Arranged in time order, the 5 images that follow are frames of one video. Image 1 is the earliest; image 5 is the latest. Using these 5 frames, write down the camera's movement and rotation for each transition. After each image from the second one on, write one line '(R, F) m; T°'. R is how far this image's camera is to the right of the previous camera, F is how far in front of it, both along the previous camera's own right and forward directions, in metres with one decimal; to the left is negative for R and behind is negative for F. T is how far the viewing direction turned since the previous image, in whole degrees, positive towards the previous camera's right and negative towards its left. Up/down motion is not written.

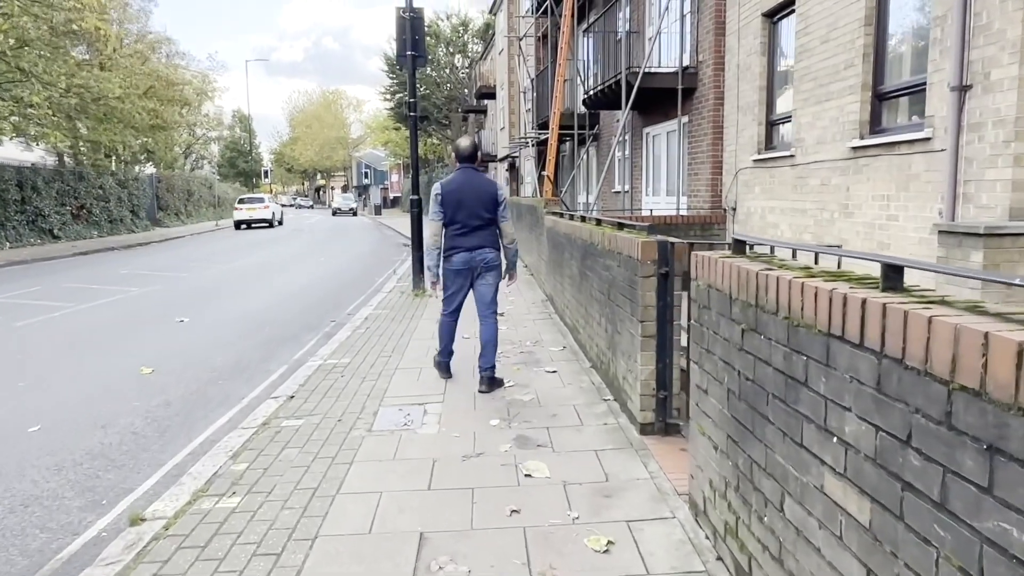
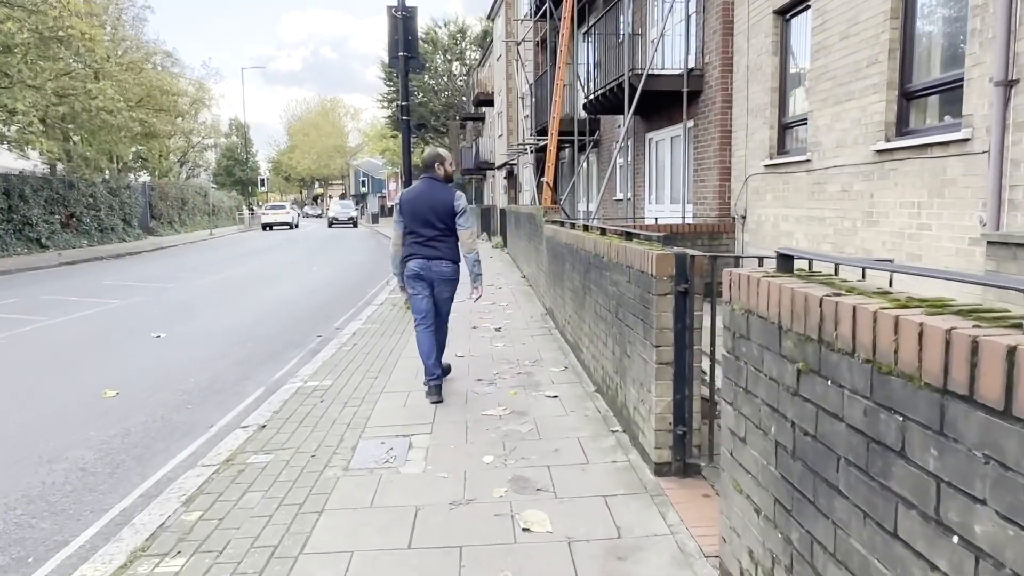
(0.0, +0.5) m; 0°
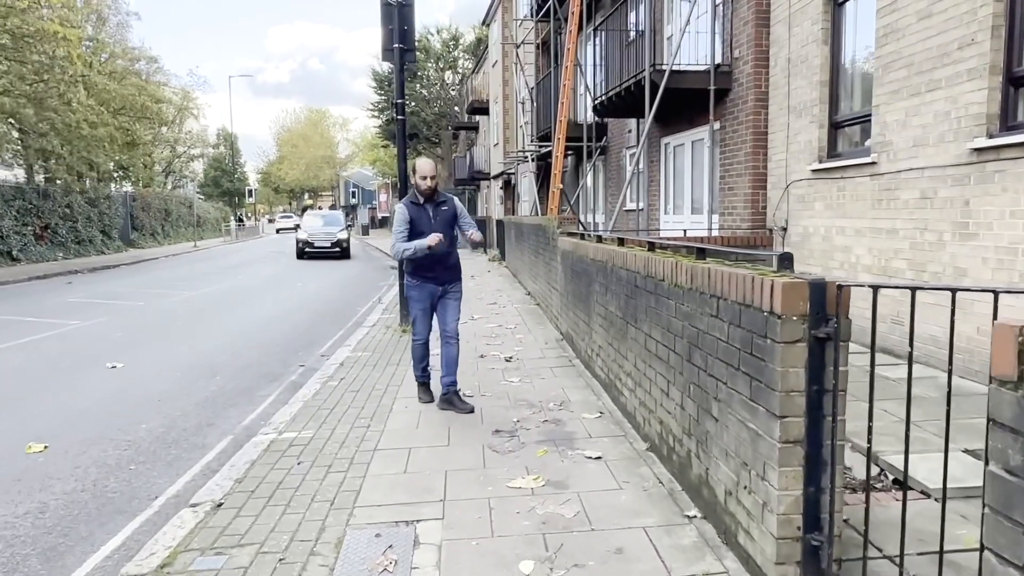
(-0.2, +1.2) m; +1°
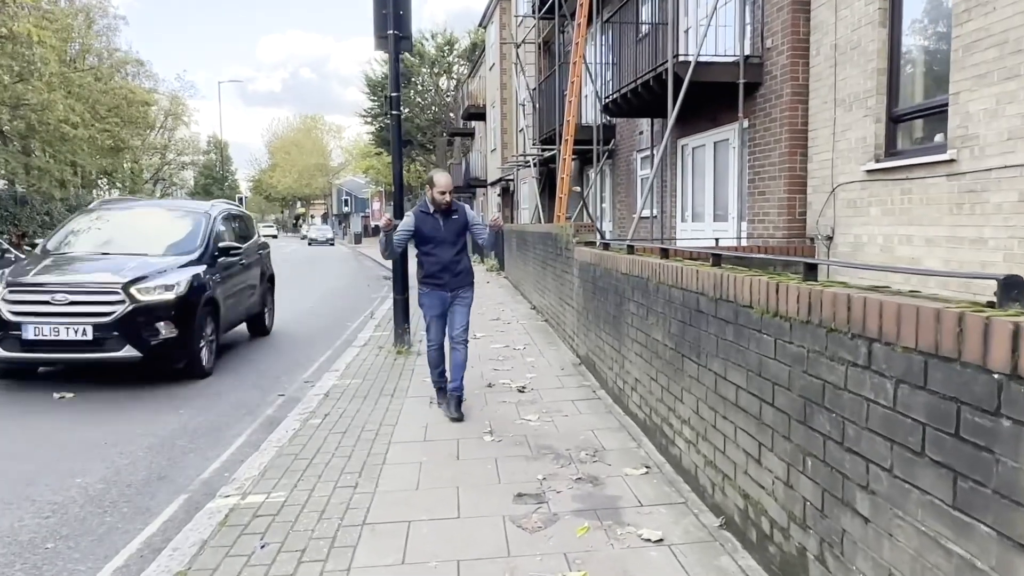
(-0.2, +1.0) m; +1°
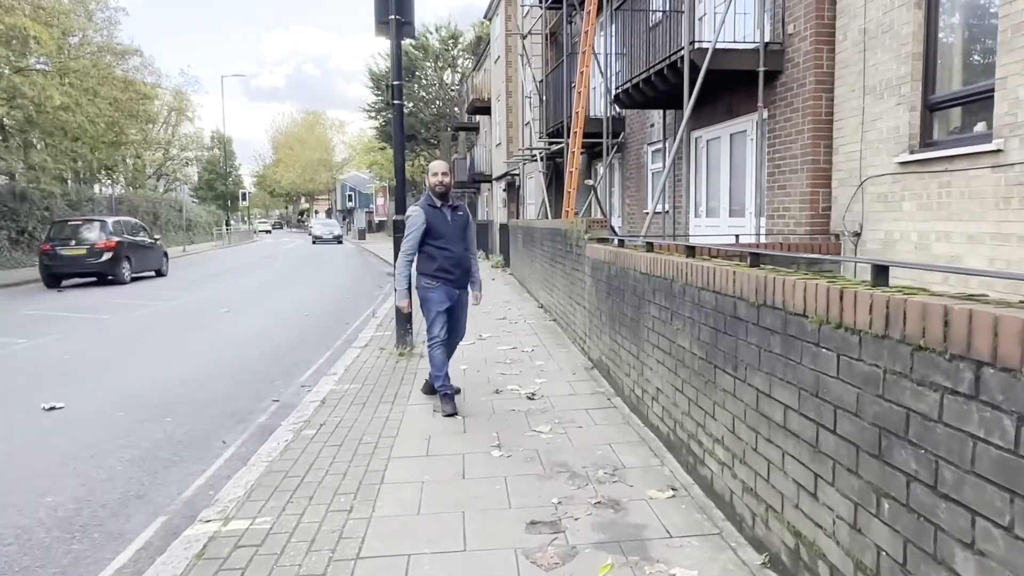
(0.0, +0.4) m; 0°
